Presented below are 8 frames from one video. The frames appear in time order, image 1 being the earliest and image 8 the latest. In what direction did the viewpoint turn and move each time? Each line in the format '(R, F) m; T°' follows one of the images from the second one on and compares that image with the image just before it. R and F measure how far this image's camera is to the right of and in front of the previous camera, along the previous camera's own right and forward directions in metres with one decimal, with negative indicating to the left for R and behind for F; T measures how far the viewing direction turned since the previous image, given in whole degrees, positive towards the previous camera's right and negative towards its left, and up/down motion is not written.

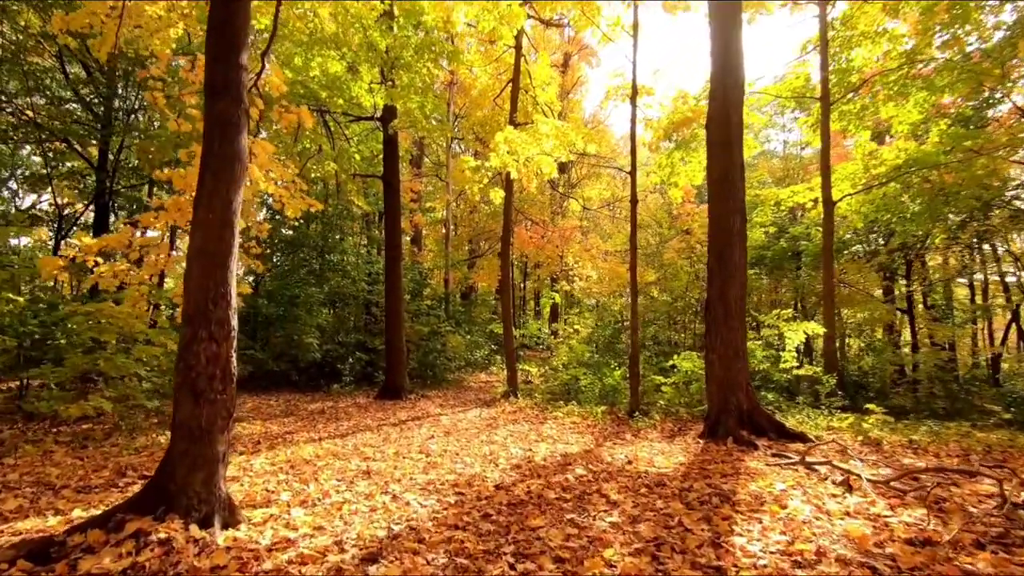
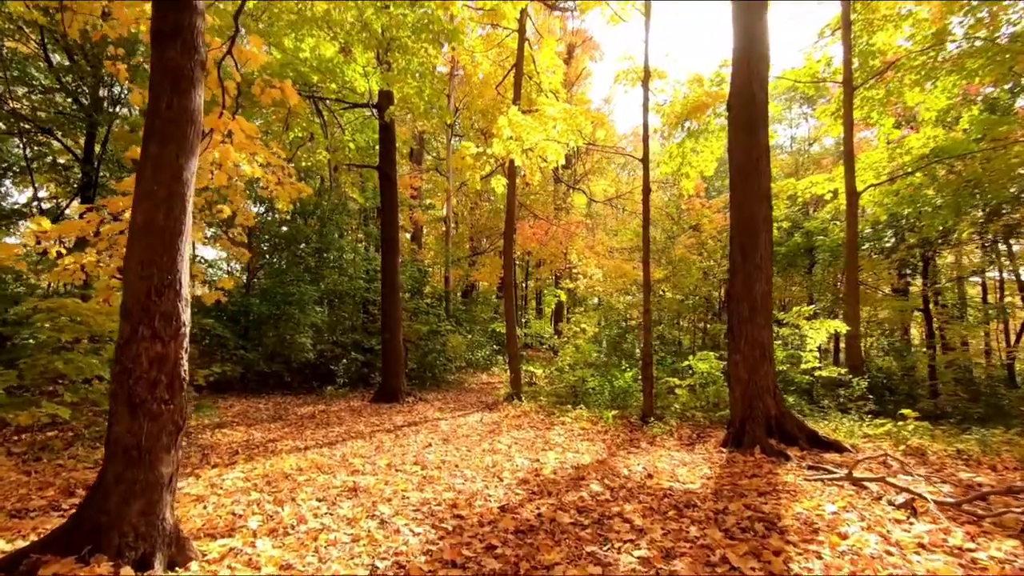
(0.0, +0.6) m; 0°
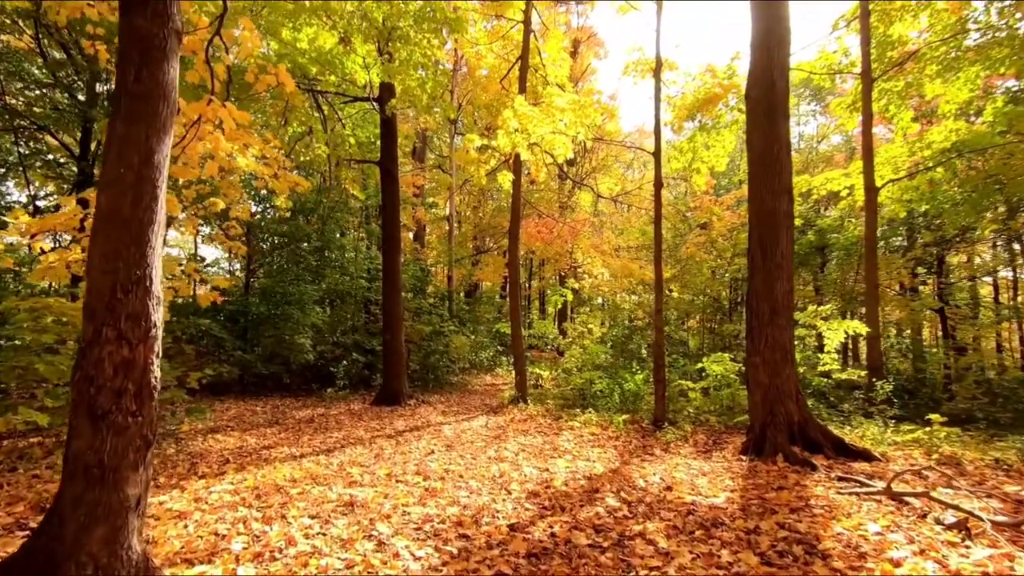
(-0.1, +0.4) m; 0°
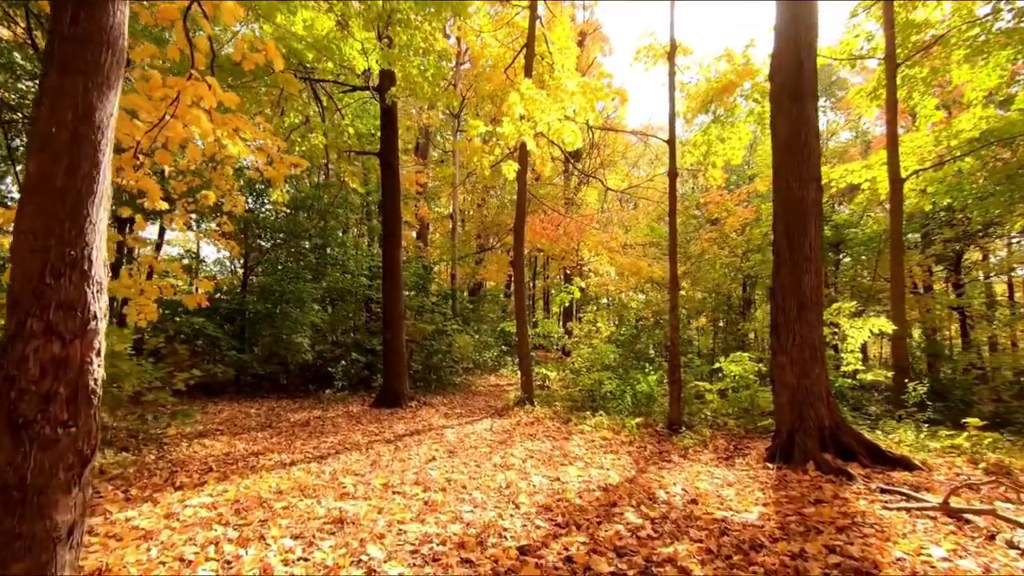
(0.0, +0.5) m; 0°
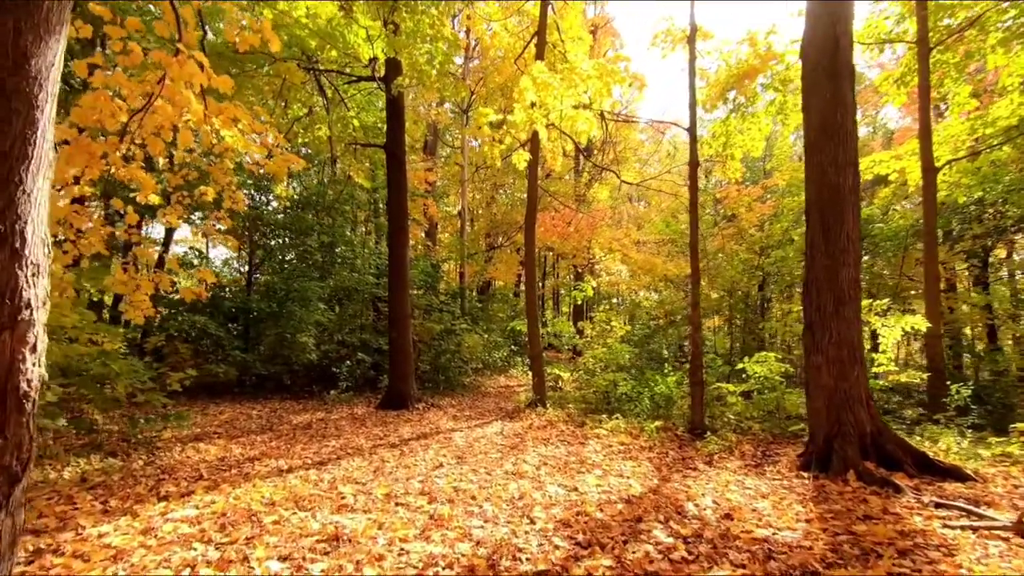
(0.0, +0.4) m; -1°
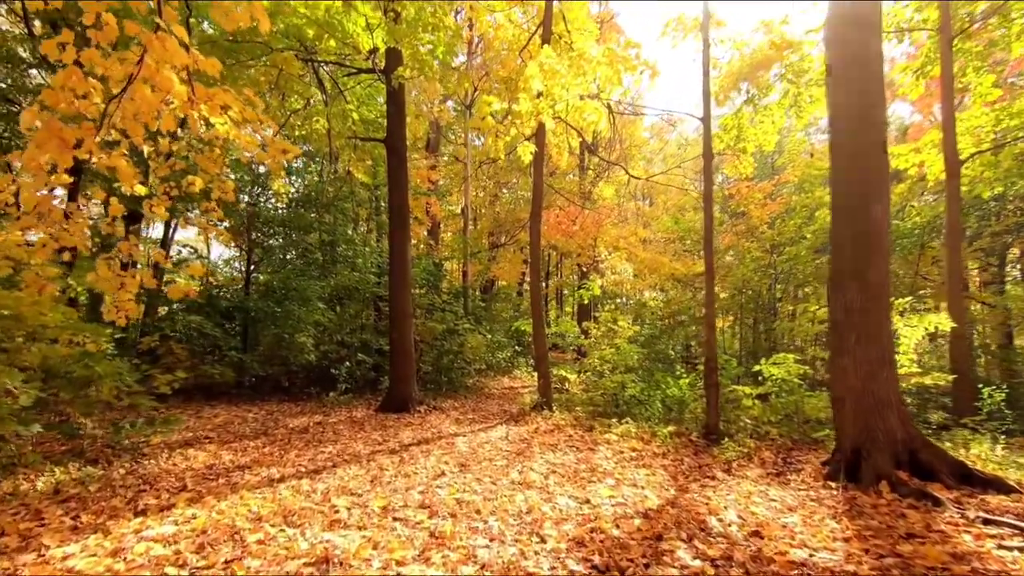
(0.0, +0.3) m; 0°
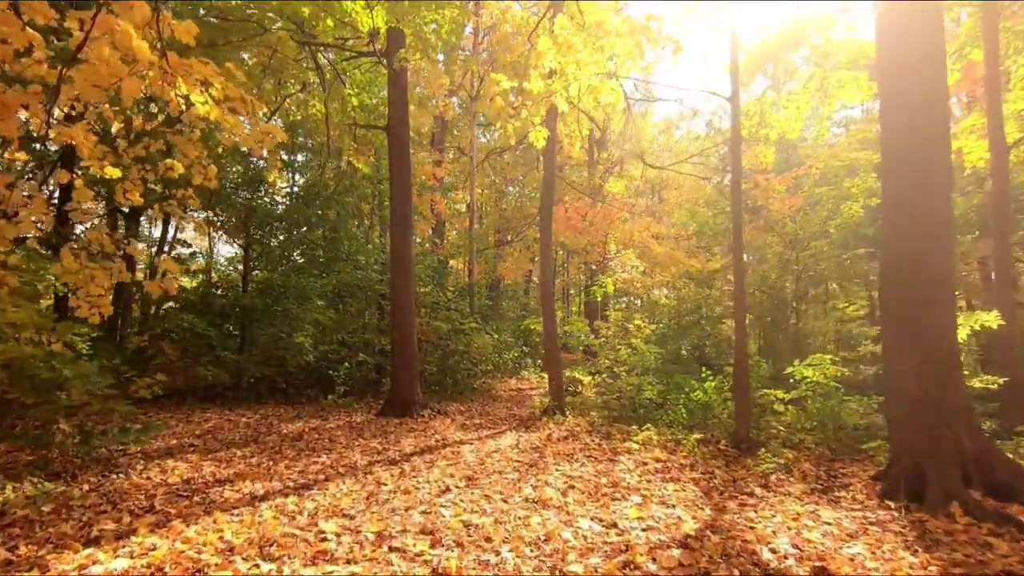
(-0.1, +0.6) m; -1°
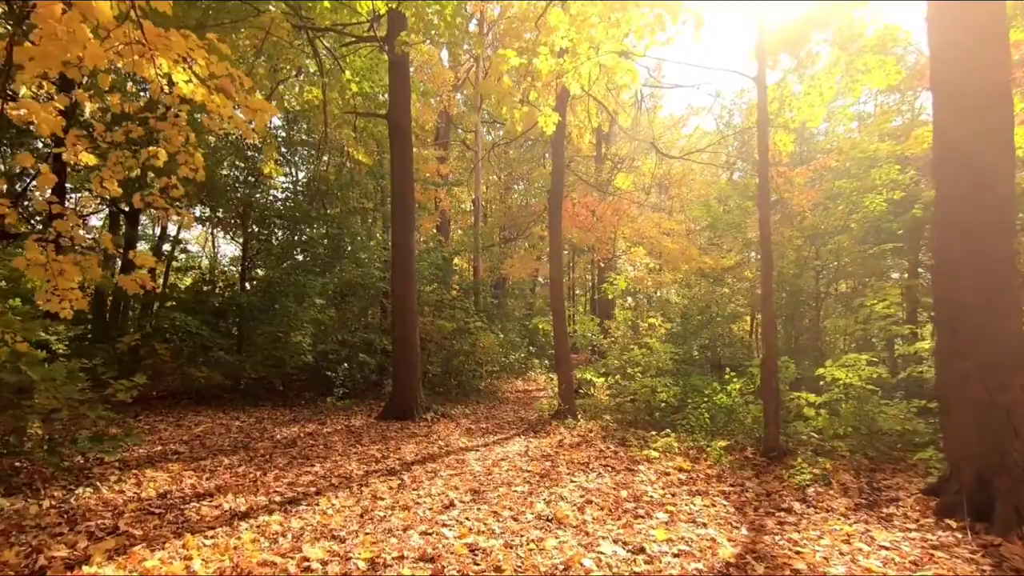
(0.0, +0.5) m; -1°
